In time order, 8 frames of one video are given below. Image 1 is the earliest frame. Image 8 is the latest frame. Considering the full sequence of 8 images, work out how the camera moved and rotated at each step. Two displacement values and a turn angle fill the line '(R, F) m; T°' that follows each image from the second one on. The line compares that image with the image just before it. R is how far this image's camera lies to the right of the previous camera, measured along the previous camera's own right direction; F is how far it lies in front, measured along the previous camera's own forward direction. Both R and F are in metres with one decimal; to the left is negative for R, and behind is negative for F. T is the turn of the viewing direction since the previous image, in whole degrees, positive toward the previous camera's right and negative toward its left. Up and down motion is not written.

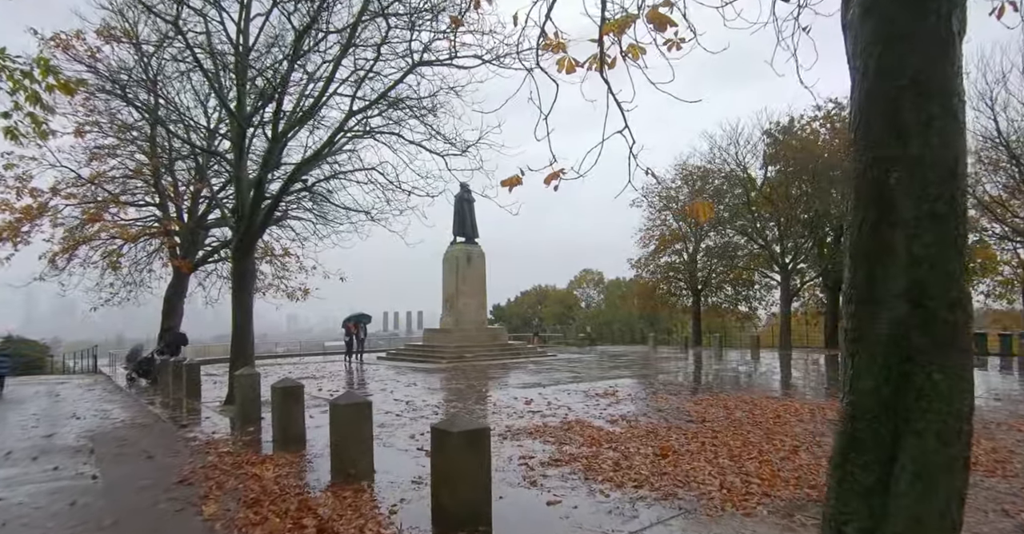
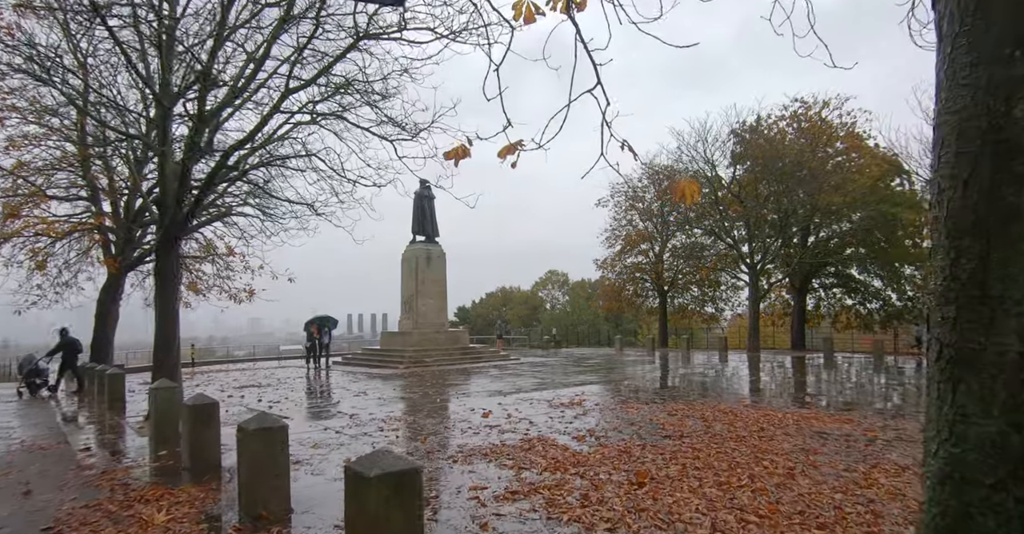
(+0.1, +0.9) m; +3°
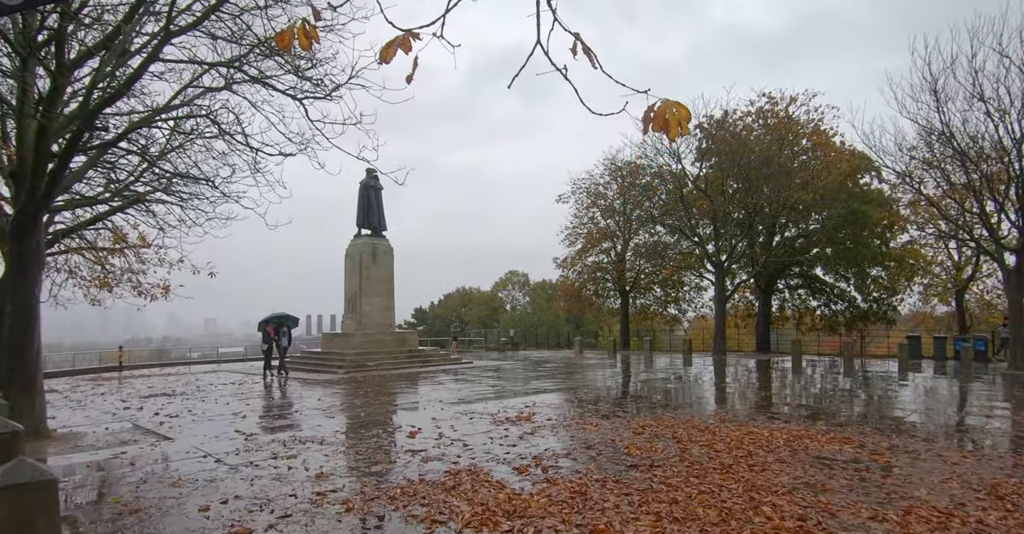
(+0.4, +1.5) m; +4°
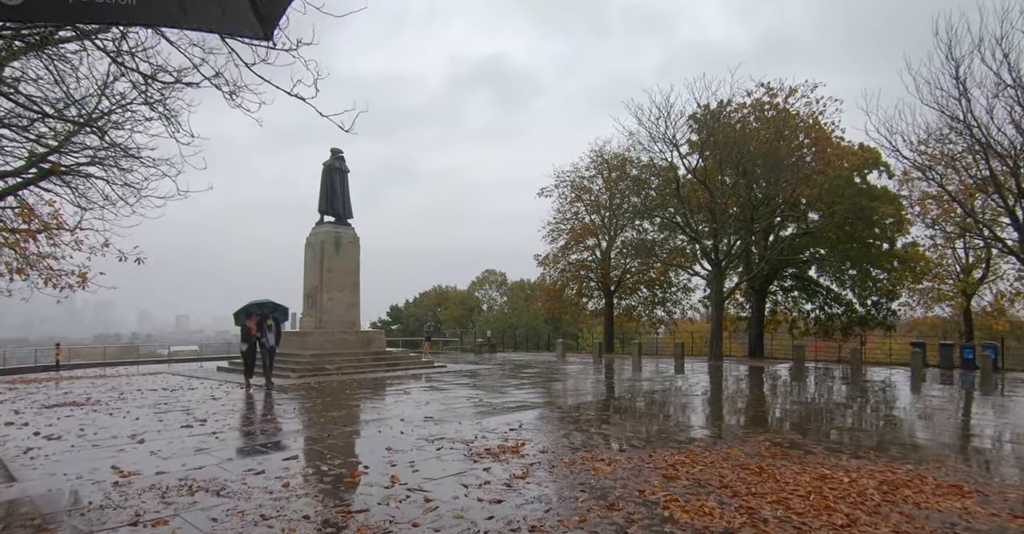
(-0.1, +1.9) m; +2°
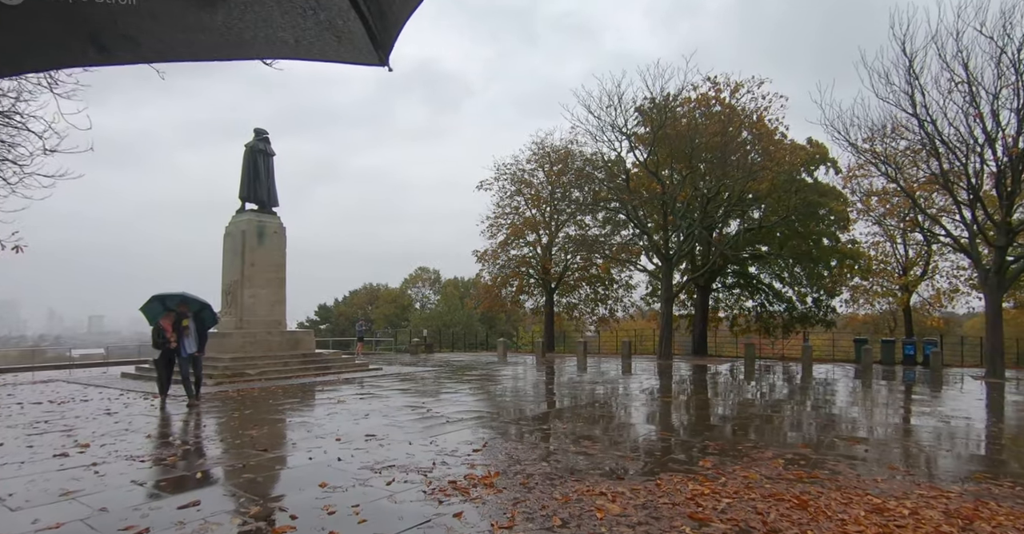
(-0.3, +1.2) m; +7°
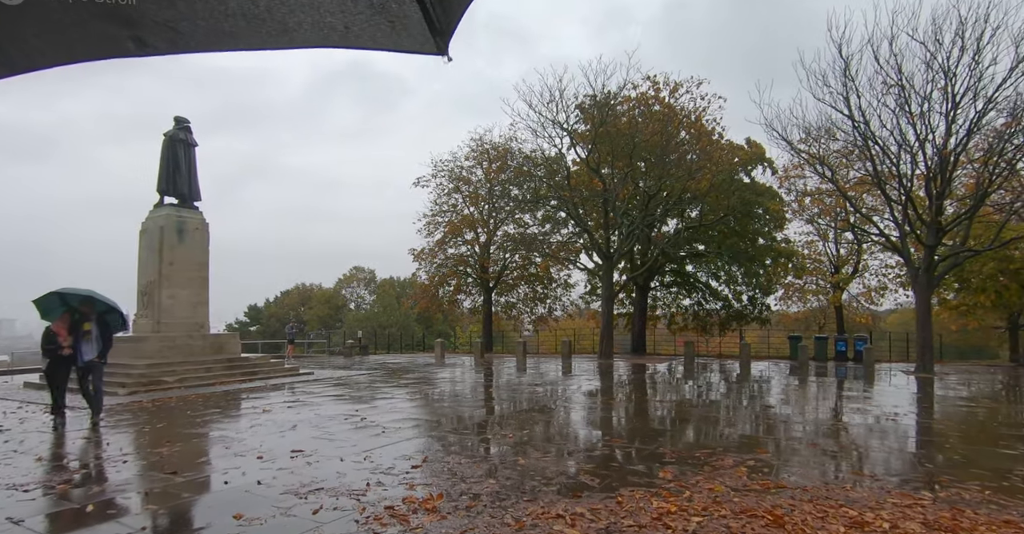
(0.0, +0.5) m; +6°
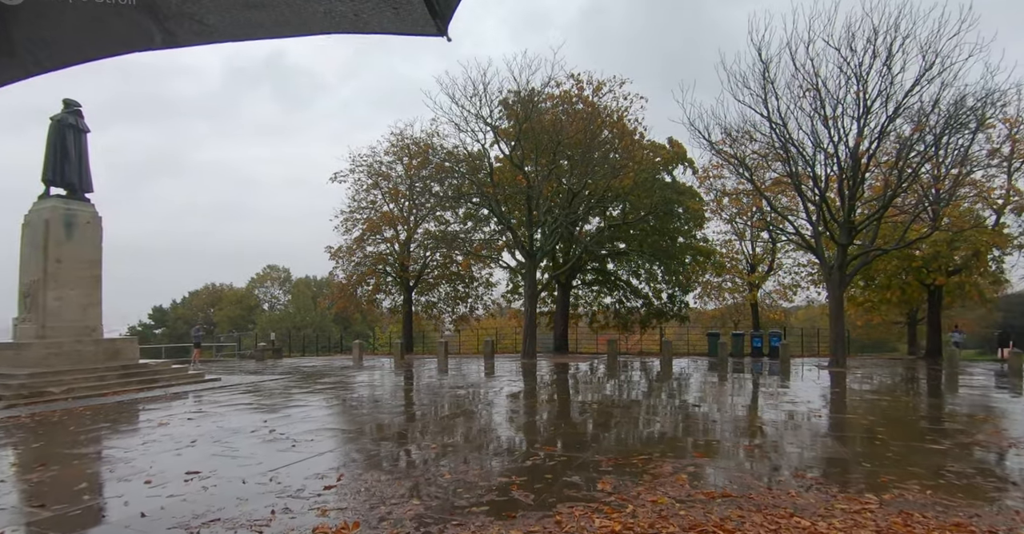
(0.0, +0.5) m; +8°
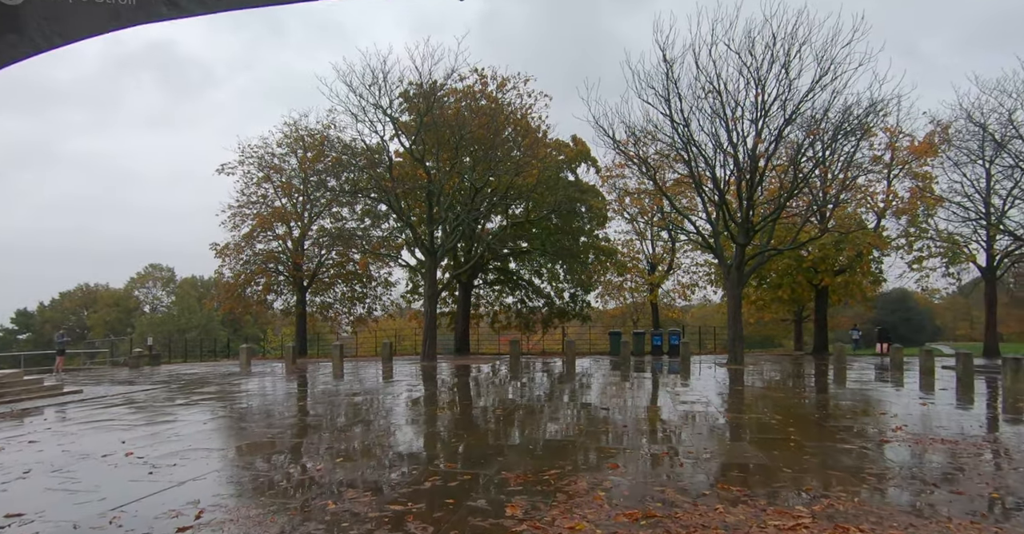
(0.0, +0.6) m; +10°
